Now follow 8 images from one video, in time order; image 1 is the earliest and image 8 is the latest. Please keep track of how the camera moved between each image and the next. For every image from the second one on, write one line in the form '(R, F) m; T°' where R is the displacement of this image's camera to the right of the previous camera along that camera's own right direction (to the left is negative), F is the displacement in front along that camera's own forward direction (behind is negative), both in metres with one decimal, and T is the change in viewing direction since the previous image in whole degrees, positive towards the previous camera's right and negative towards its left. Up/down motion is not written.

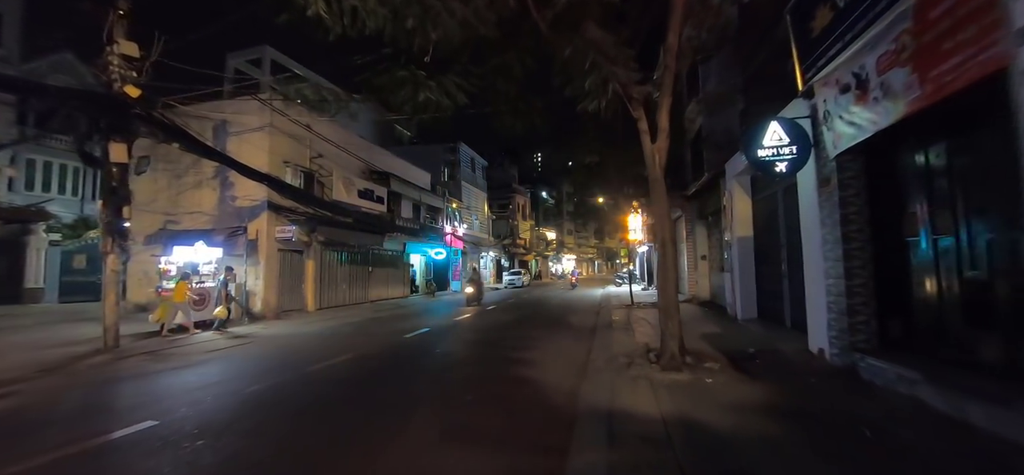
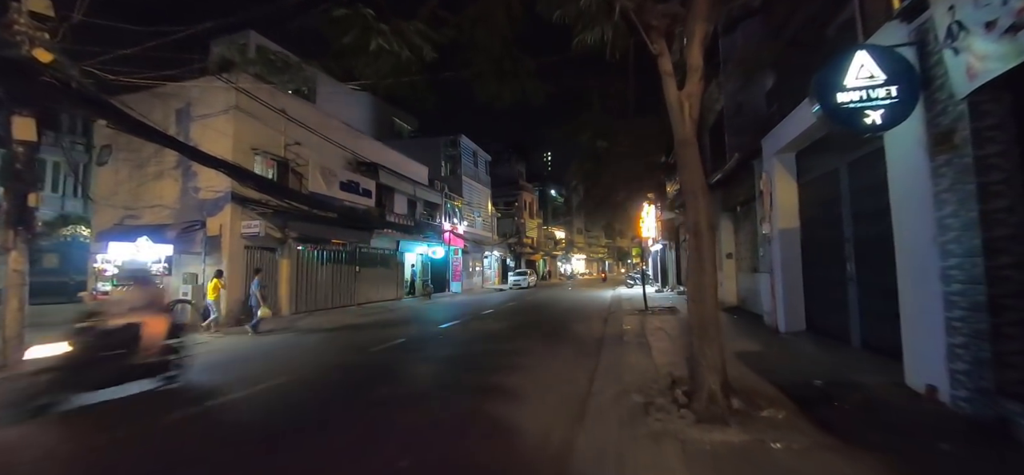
(+0.5, +1.9) m; -2°
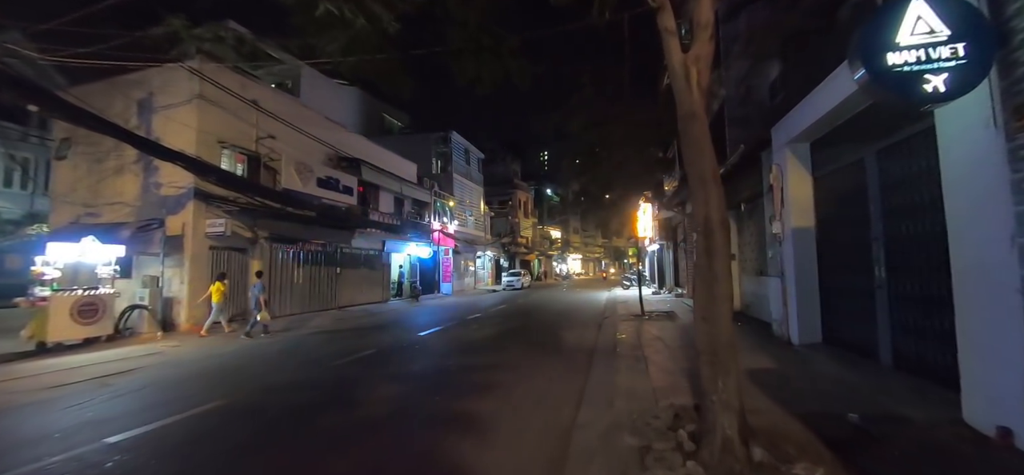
(+0.3, +1.0) m; 0°
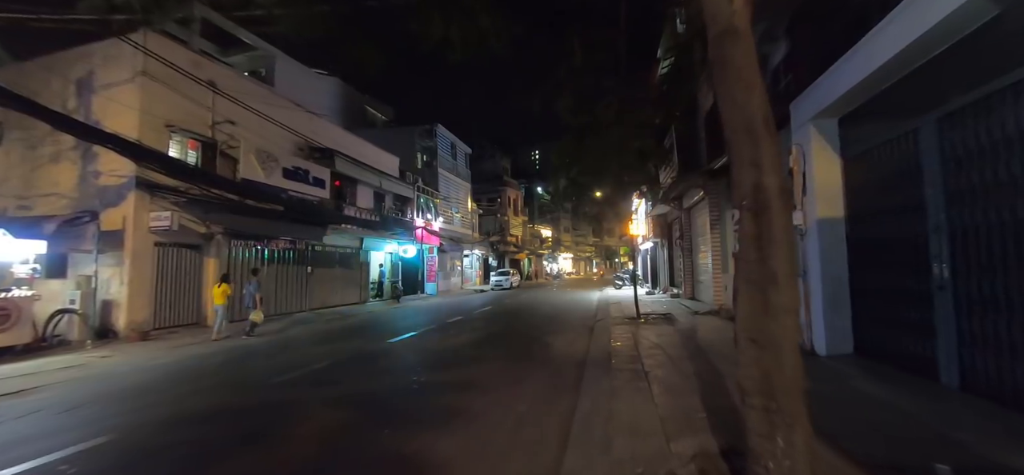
(+0.2, +1.2) m; +1°
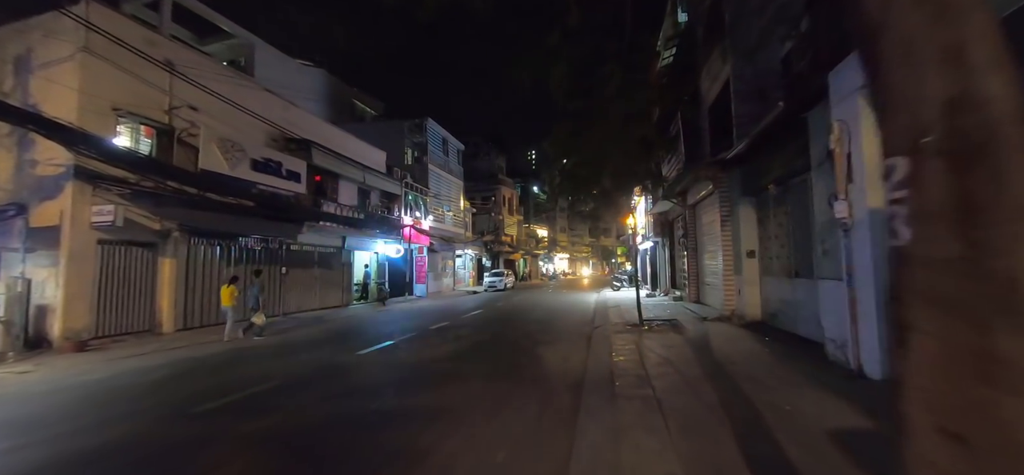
(+0.2, +1.2) m; +1°
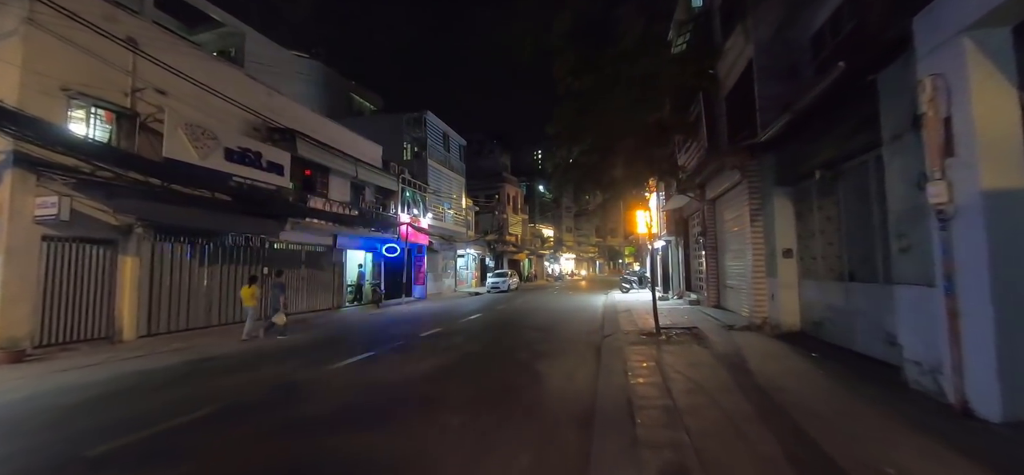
(+0.2, +1.3) m; -1°
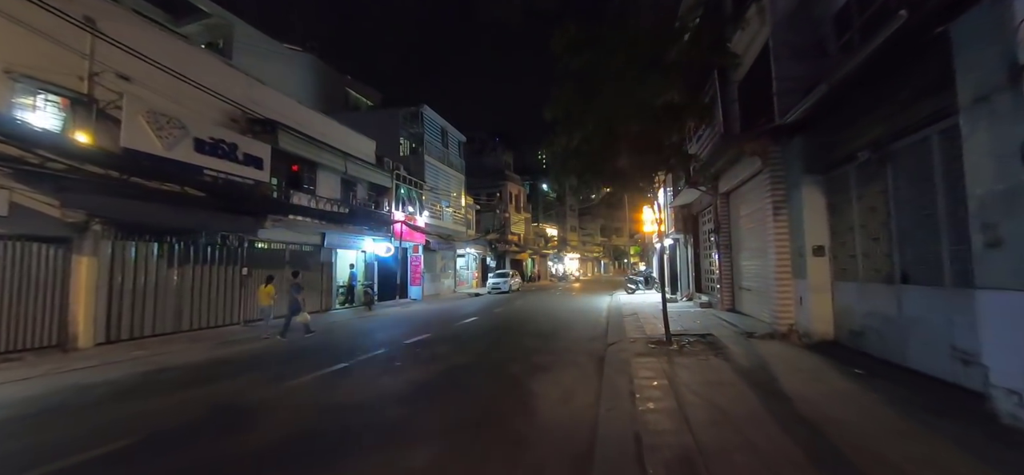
(+0.3, +1.0) m; -1°
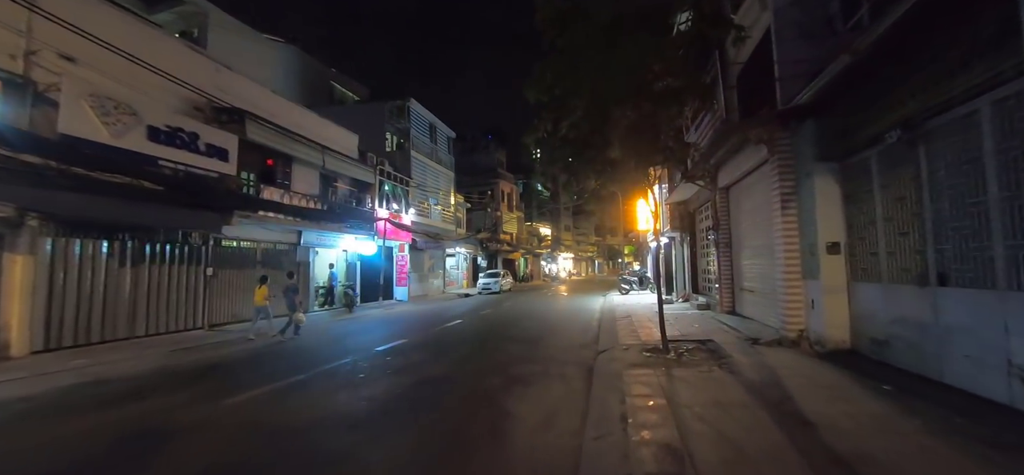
(+0.3, +0.9) m; +1°
